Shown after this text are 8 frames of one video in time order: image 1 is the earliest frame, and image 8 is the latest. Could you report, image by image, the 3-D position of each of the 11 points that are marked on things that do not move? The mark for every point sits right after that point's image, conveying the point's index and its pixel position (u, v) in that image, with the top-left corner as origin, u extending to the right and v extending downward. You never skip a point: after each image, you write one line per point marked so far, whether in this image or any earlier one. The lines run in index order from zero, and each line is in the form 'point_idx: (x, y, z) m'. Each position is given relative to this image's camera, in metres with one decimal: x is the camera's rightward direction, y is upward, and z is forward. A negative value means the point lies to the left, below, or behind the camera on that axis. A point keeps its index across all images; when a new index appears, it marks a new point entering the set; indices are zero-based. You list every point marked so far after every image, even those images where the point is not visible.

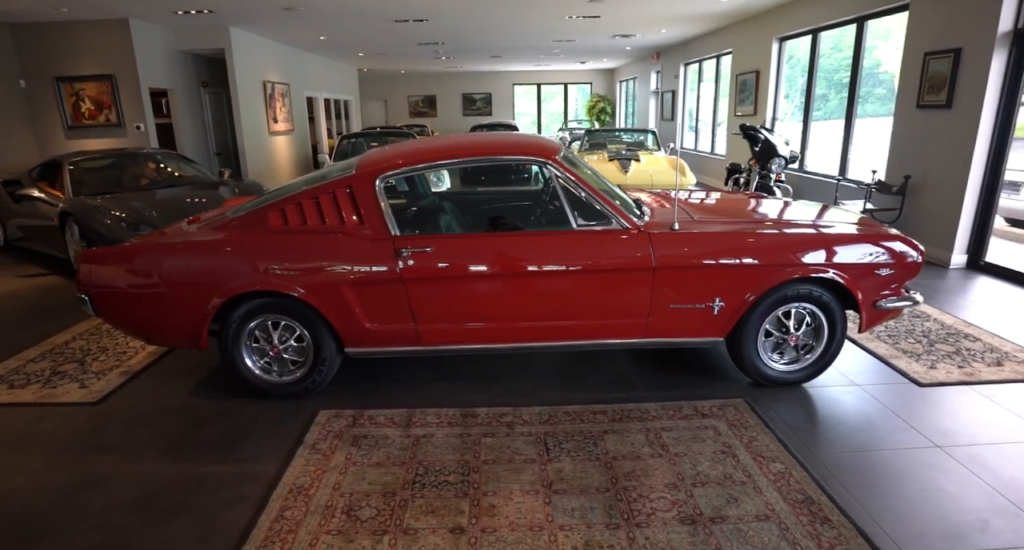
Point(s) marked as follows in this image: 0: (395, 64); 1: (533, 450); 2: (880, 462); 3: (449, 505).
0: (-2.5, +4.8, +12.8) m
1: (+0.1, -0.7, +2.3) m
2: (+1.5, -0.8, +2.3) m
3: (-0.2, -0.8, +2.0) m
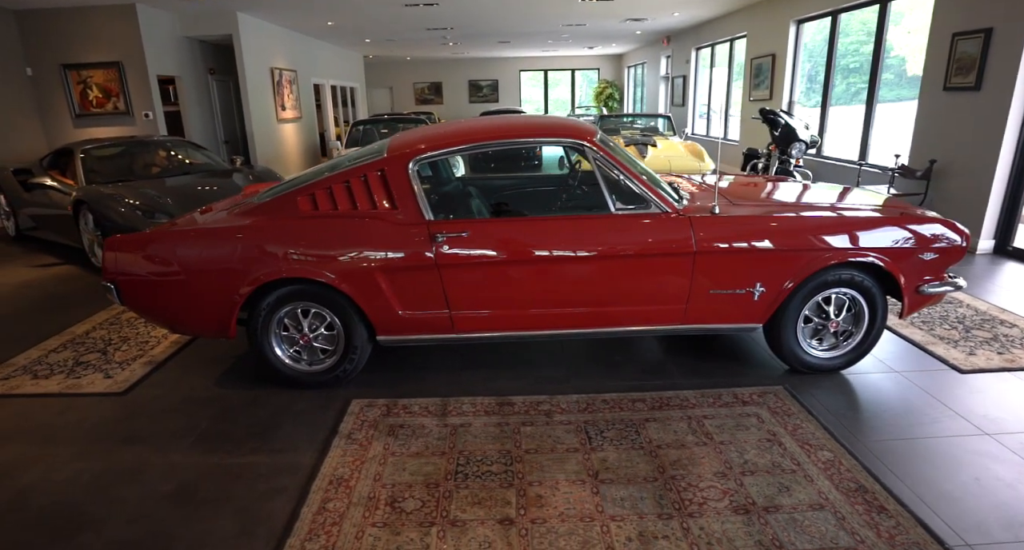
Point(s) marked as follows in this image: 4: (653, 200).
0: (-2.4, +5.0, +12.6) m
1: (+0.3, -0.7, +2.3) m
2: (+1.7, -0.7, +2.2) m
3: (0.0, -0.8, +2.0) m
4: (+0.7, +0.3, +2.5) m
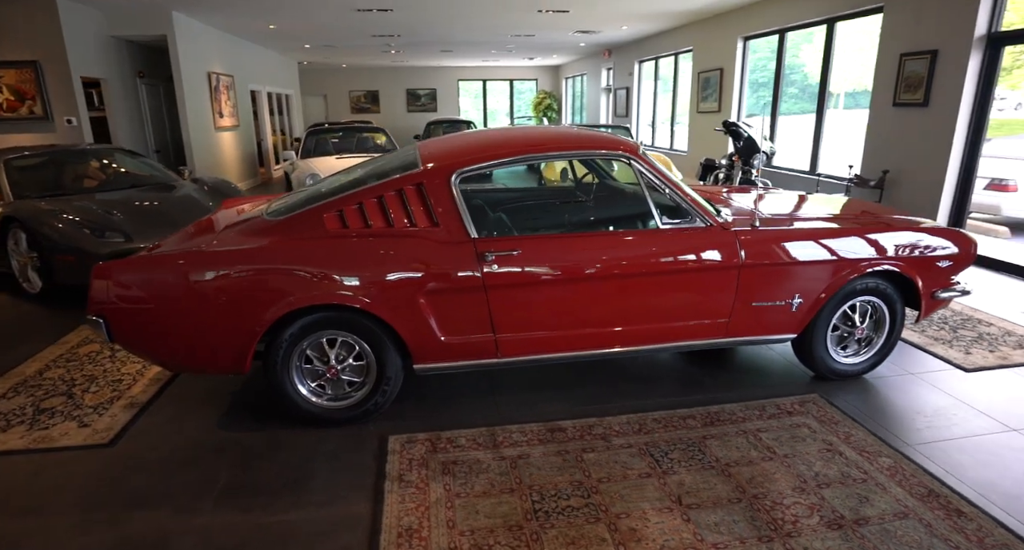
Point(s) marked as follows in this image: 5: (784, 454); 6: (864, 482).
0: (-3.6, +4.7, +12.1) m
1: (+0.5, -0.7, +2.2) m
2: (+1.9, -0.7, +2.3) m
3: (+0.3, -0.9, +1.8) m
4: (+0.9, +0.3, +2.5) m
5: (+1.1, -0.7, +2.3) m
6: (+1.3, -0.8, +2.1) m
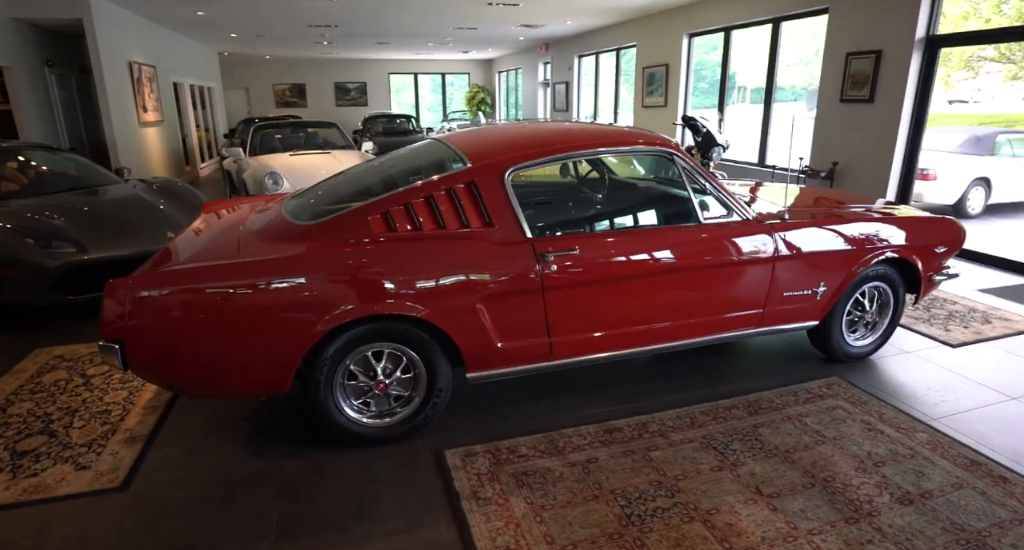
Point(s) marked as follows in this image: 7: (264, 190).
0: (-4.9, +4.6, +11.4) m
1: (+0.8, -0.7, +2.2) m
2: (+2.1, -0.7, +2.5) m
3: (+0.6, -0.8, +1.8) m
4: (+1.0, +0.3, +2.6) m
5: (+1.4, -0.7, +2.4) m
6: (+1.6, -0.7, +2.2) m
7: (-2.3, +0.8, +5.2) m
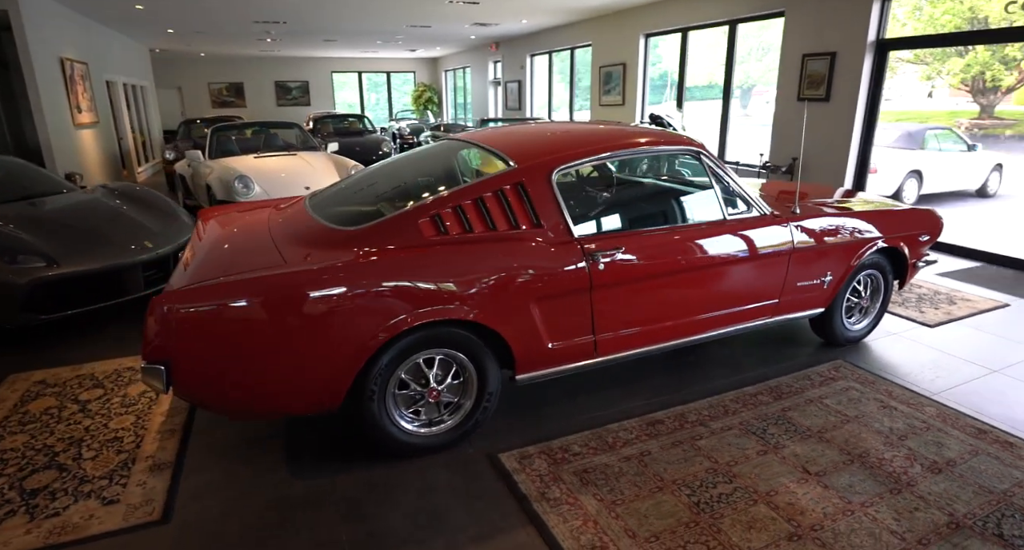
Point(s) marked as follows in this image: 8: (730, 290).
0: (-5.9, +4.4, +10.8) m
1: (+1.0, -0.7, +2.3) m
2: (+2.3, -0.6, +2.8) m
3: (+0.8, -0.8, +1.9) m
4: (+1.2, +0.4, +2.7) m
5: (+1.6, -0.6, +2.5) m
6: (+1.8, -0.7, +2.4) m
7: (-2.5, +0.7, +5.0) m
8: (+1.1, -0.1, +2.7) m
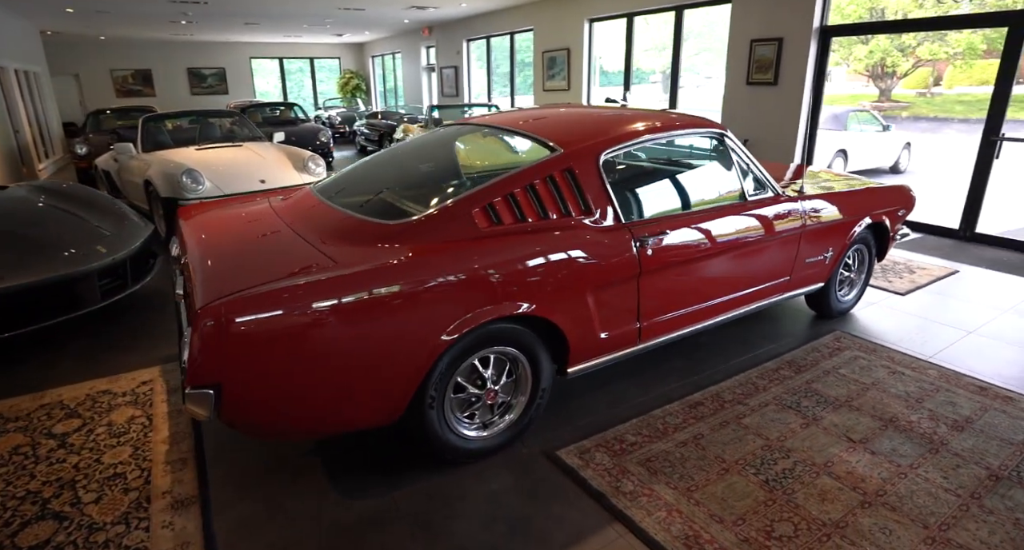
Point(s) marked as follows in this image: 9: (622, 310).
0: (-7.0, +4.3, +9.7) m
1: (+1.2, -0.6, +2.4) m
2: (+2.4, -0.4, +3.0) m
3: (+1.1, -0.8, +2.0) m
4: (+1.3, +0.5, +2.8) m
5: (+1.7, -0.5, +2.7) m
6: (+2.0, -0.5, +2.6) m
7: (-2.7, +0.7, +4.5) m
8: (+1.2, 0.0, +2.7) m
9: (+0.4, -0.1, +2.2) m
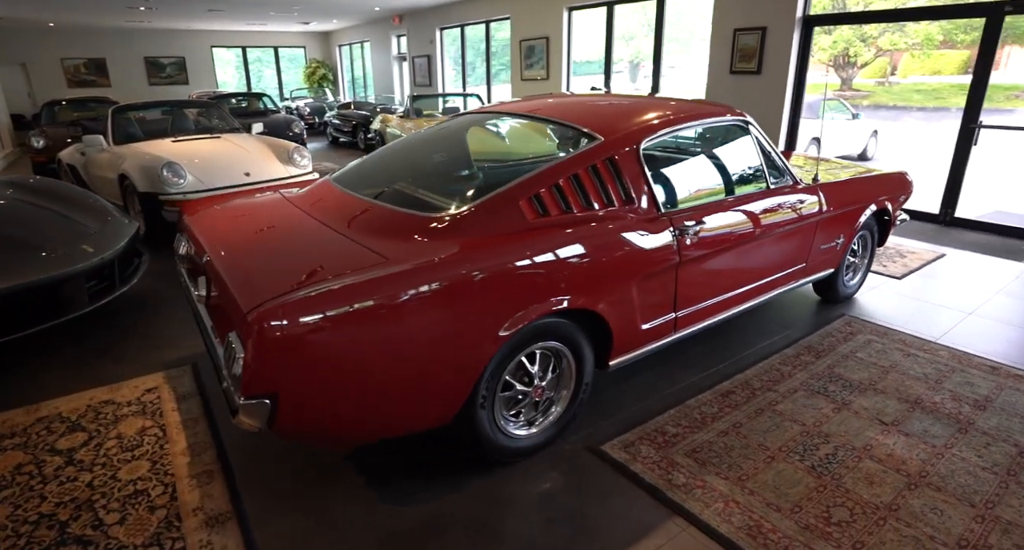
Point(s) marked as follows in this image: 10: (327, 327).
0: (-7.4, +4.3, +9.2) m
1: (+1.3, -0.5, +2.4) m
2: (+2.5, -0.3, +3.1) m
3: (+1.3, -0.7, +2.0) m
4: (+1.4, +0.5, +2.8) m
5: (+1.8, -0.4, +2.7) m
6: (+2.1, -0.5, +2.7) m
7: (-2.7, +0.7, +4.3) m
8: (+1.3, +0.1, +2.7) m
9: (+0.6, -0.1, +2.2) m
10: (-0.5, -0.1, +1.5) m
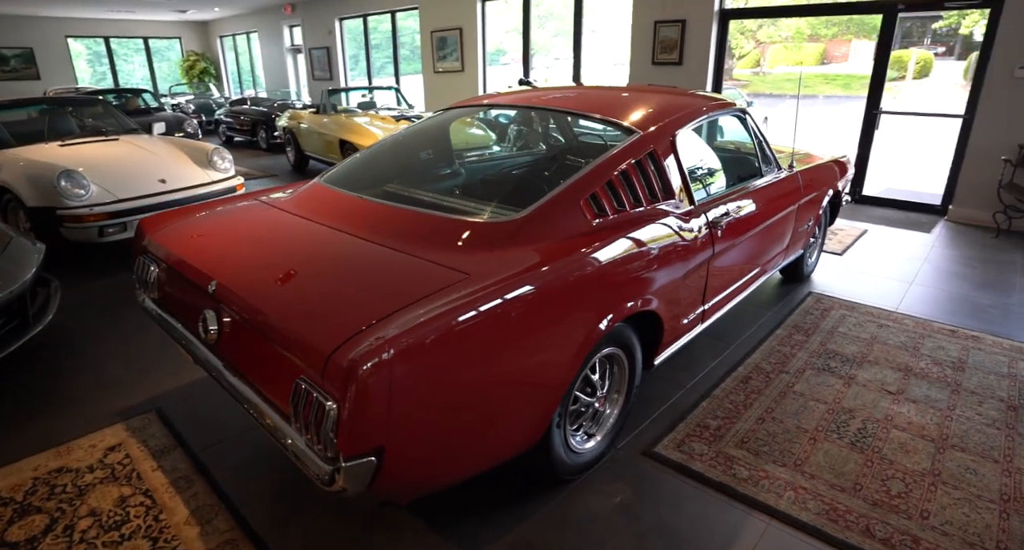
0: (-8.7, +3.8, +7.5) m
1: (+1.4, -0.5, +2.5) m
2: (+2.5, -0.1, +3.4) m
3: (+1.5, -0.6, +2.1) m
4: (+1.3, +0.6, +2.9) m
5: (+1.9, -0.3, +2.9) m
6: (+2.1, -0.3, +2.9) m
7: (-2.9, +0.5, +3.6) m
8: (+1.3, +0.2, +2.8) m
9: (+0.7, -0.1, +2.2) m
10: (-0.2, -0.2, +1.3) m
